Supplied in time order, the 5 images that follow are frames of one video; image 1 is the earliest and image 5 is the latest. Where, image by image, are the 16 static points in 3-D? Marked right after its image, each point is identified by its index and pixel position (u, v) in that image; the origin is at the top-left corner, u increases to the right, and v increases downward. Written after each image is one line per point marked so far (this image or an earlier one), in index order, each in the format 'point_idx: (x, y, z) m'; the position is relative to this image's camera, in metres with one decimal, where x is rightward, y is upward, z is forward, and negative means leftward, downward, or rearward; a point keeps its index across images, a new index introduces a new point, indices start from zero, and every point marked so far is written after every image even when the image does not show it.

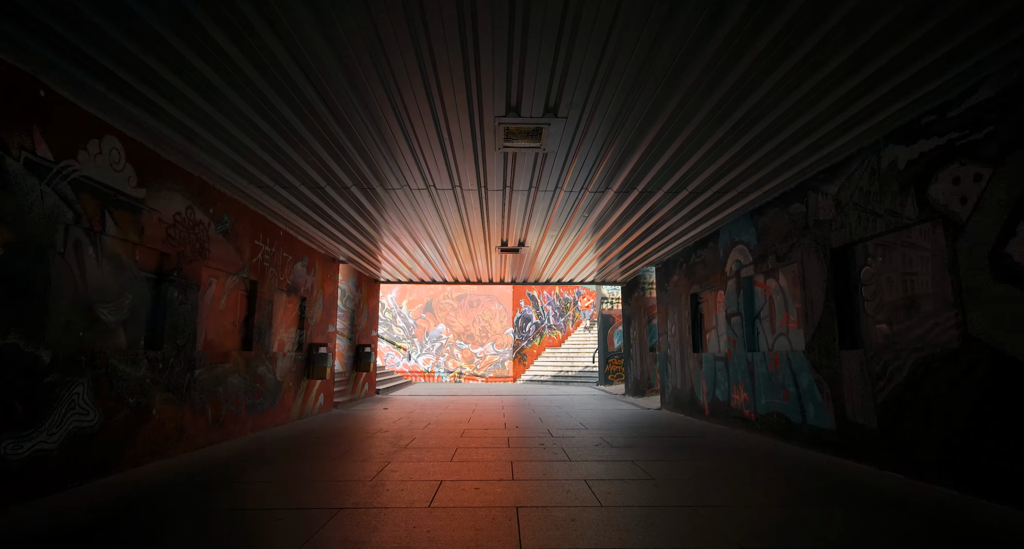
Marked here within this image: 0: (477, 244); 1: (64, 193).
0: (-0.6, +0.7, +8.0) m
1: (-3.5, +0.7, +3.4) m
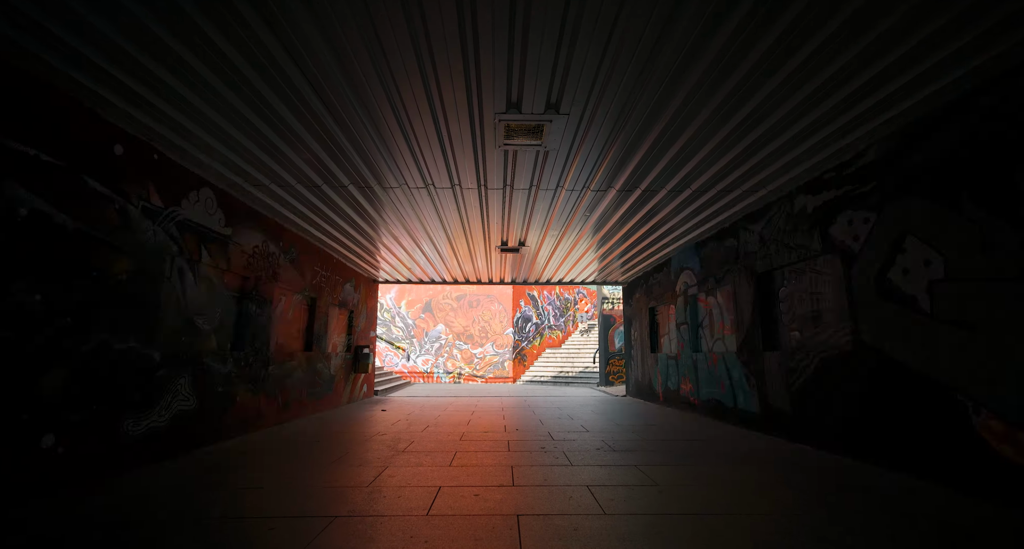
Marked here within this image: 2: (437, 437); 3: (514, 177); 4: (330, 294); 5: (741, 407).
0: (-0.7, +0.5, +9.5) m
1: (-3.5, +0.4, +4.9) m
2: (-1.0, -2.1, +6.0) m
3: (+0.1, +1.2, +5.8) m
4: (-3.5, -0.3, +9.0) m
5: (+3.3, -1.9, +6.6) m
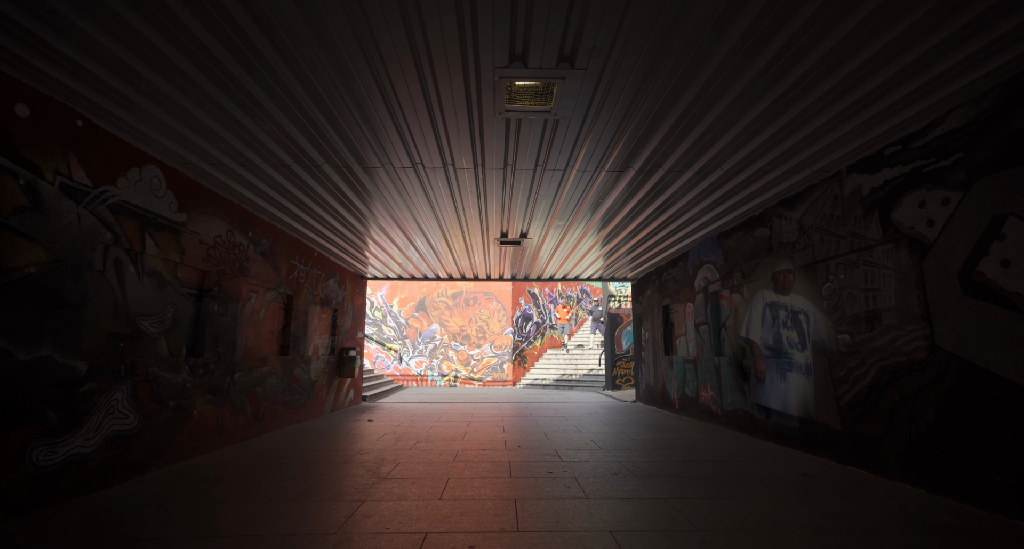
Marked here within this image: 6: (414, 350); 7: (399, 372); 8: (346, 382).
0: (-0.7, +0.6, +8.7) m
1: (-3.5, +0.5, +4.0) m
2: (-0.9, -2.0, +5.2) m
3: (+0.1, +1.2, +5.0) m
4: (-3.5, -0.3, +8.1) m
5: (+3.3, -1.8, +5.8) m
6: (-4.0, -3.1, +18.9) m
7: (-4.6, -3.9, +18.8) m
8: (-3.5, -2.2, +9.7) m
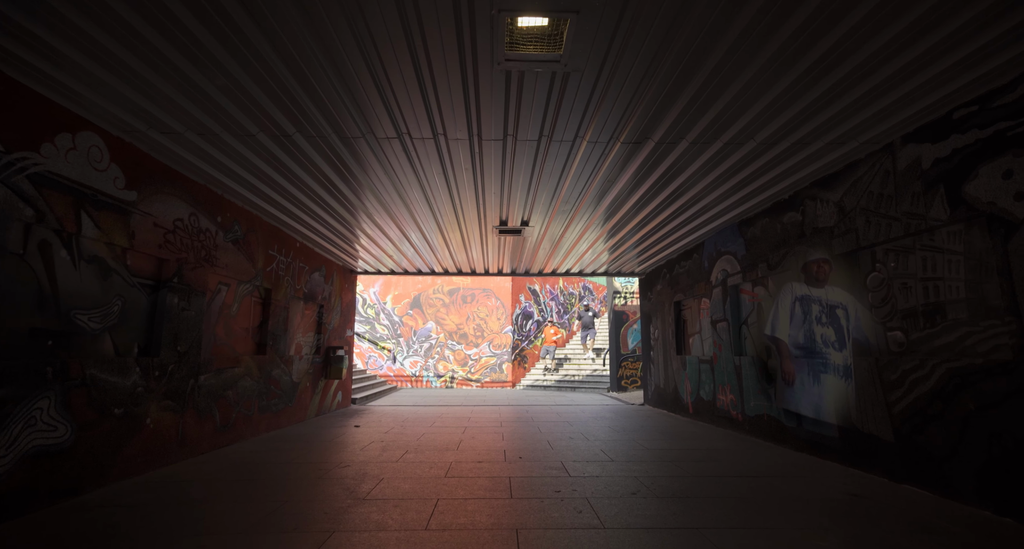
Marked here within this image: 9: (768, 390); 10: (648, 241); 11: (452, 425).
0: (-0.7, +0.7, +8.0) m
1: (-3.5, +0.6, +3.4) m
2: (-0.9, -1.9, +4.5) m
3: (+0.1, +1.4, +4.3) m
4: (-3.5, -0.1, +7.4) m
5: (+3.3, -1.7, +5.2) m
6: (-4.0, -2.9, +18.2) m
7: (-4.6, -3.8, +18.2) m
8: (-3.5, -2.1, +9.0) m
9: (+3.2, -1.5, +5.9) m
10: (+2.3, +0.6, +8.0) m
11: (-0.9, -2.4, +7.4) m
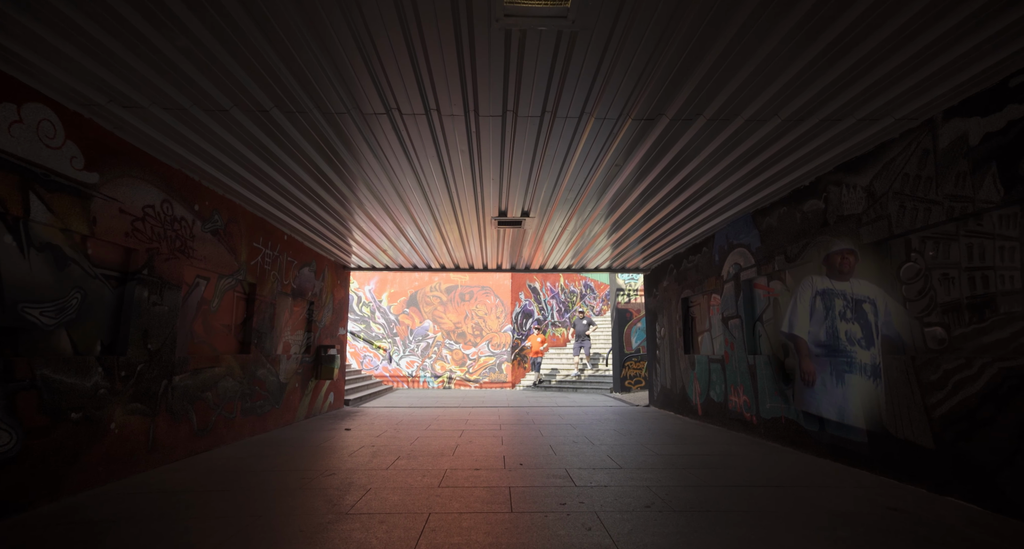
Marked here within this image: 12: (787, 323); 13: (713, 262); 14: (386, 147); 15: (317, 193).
0: (-0.7, +0.8, +7.6) m
1: (-3.5, +0.7, +3.0) m
2: (-0.9, -1.8, +4.1) m
3: (+0.1, +1.4, +3.9) m
4: (-3.5, -0.1, +7.1) m
5: (+3.3, -1.6, +4.8) m
6: (-4.1, -2.8, +17.8) m
7: (-4.7, -3.7, +17.8) m
8: (-3.5, -2.0, +8.6) m
9: (+3.2, -1.4, +5.5) m
10: (+2.3, +0.7, +7.6) m
11: (-0.9, -2.3, +7.0) m
12: (+3.3, -0.6, +5.6) m
13: (+3.1, +0.2, +7.2) m
14: (-1.3, +1.3, +4.7) m
15: (-2.4, +1.0, +5.9) m
